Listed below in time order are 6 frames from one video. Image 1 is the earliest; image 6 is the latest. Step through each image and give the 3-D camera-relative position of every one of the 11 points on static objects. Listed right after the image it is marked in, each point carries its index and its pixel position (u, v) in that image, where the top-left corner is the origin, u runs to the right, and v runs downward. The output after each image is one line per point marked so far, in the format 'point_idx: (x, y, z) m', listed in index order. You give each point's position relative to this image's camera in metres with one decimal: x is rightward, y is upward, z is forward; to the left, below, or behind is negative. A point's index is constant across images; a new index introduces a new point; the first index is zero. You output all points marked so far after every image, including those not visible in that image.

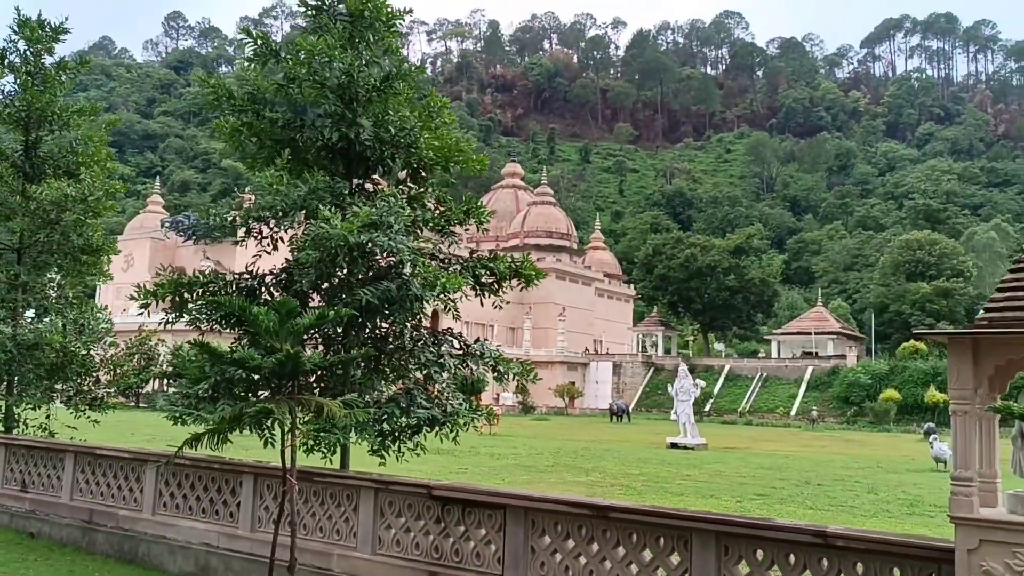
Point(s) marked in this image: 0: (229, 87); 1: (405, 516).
0: (-3.0, +2.2, +9.9) m
1: (-0.9, -1.9, +7.6) m
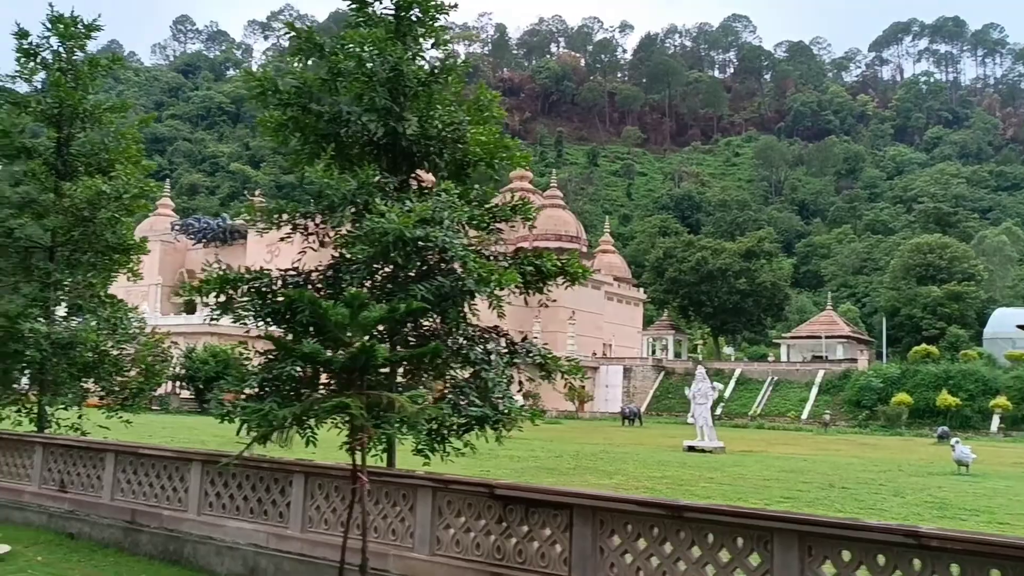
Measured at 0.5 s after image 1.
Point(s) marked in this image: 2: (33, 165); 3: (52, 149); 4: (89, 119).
0: (-2.5, +2.2, +9.7) m
1: (-0.4, -1.8, +7.4) m
2: (-6.7, +1.7, +12.9) m
3: (-6.6, +2.0, +13.2) m
4: (-6.2, +2.5, +13.5) m
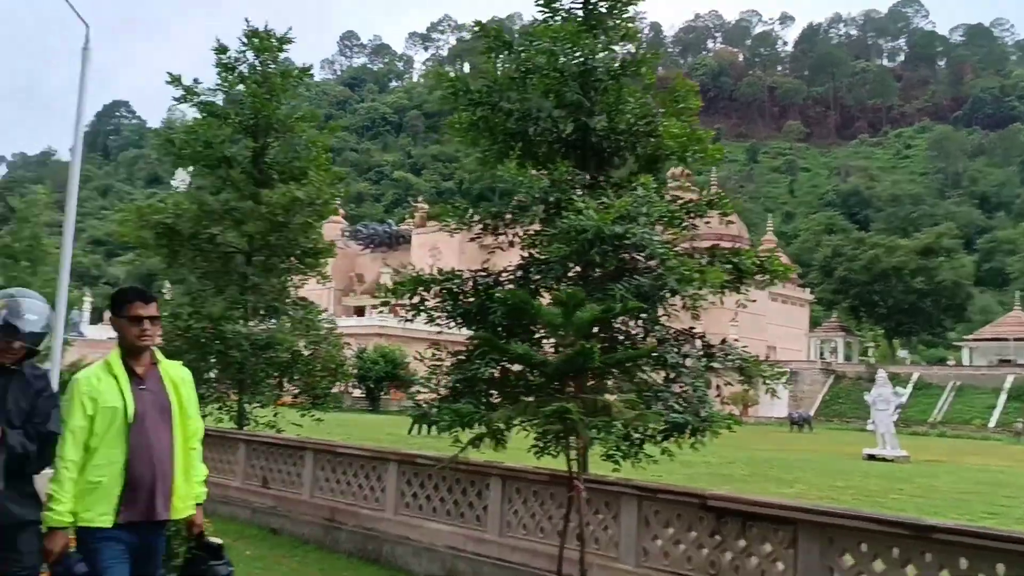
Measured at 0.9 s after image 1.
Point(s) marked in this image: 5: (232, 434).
0: (-0.5, +2.2, +9.7) m
1: (+1.2, -1.8, +7.0) m
2: (-4.1, +1.7, +13.6) m
3: (-3.9, +1.9, +13.8) m
4: (-3.5, +2.4, +14.0) m
5: (-3.6, -1.9, +12.0) m
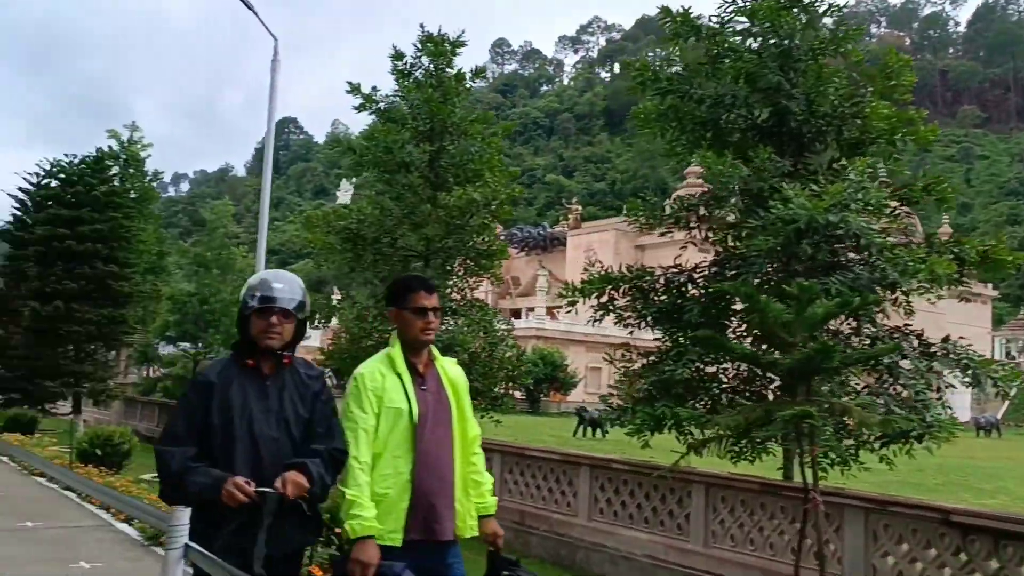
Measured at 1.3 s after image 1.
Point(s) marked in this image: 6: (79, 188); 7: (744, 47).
0: (+1.4, +2.2, +9.3) m
1: (+2.8, -1.8, +6.4) m
2: (-1.5, +1.6, +13.7) m
3: (-1.3, +1.9, +13.9) m
4: (-0.8, +2.4, +14.1) m
5: (-1.2, -1.9, +12.0) m
6: (-8.9, +2.1, +19.0) m
7: (+2.2, +2.3, +8.8) m
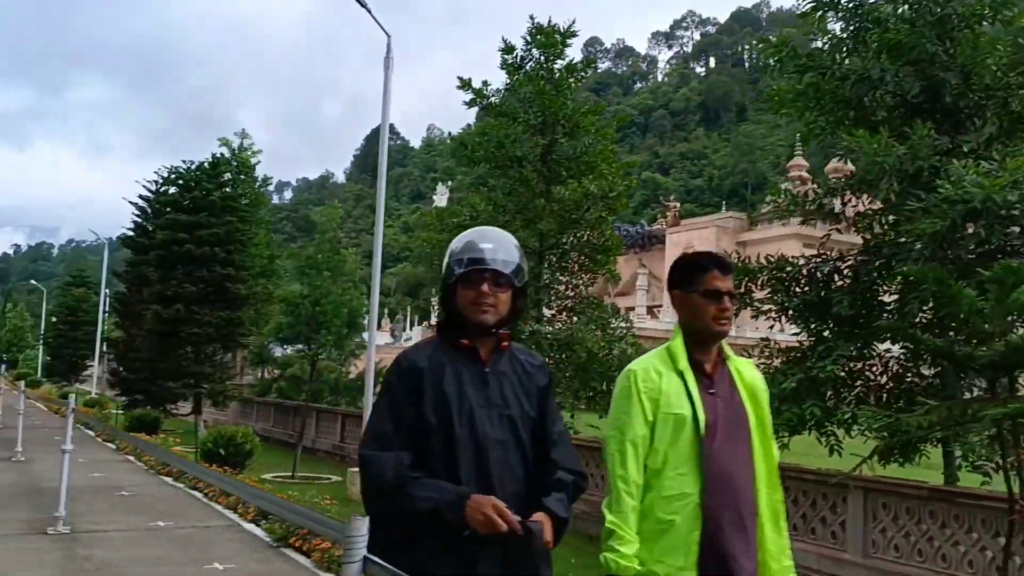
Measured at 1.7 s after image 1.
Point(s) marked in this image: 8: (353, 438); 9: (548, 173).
0: (+2.6, +2.3, +8.7) m
1: (+3.7, -1.7, +5.7) m
2: (+0.2, +1.7, +13.4) m
3: (+0.4, +2.0, +13.6) m
4: (+0.9, +2.5, +13.7) m
5: (+0.3, -1.9, +11.7) m
6: (-6.6, +2.0, +19.4) m
7: (+3.4, +2.4, +8.1) m
8: (-3.0, -2.8, +17.1) m
9: (+0.5, +1.7, +13.7) m
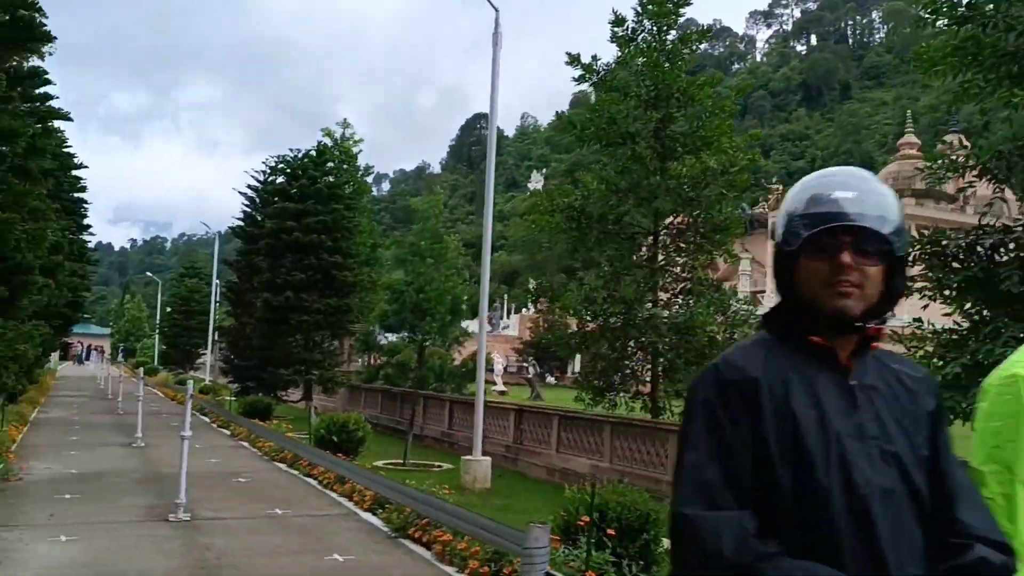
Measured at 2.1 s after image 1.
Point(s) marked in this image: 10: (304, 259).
0: (+3.7, +2.5, +7.9) m
1: (+4.5, -1.5, +4.8) m
2: (+1.8, +1.9, +12.8) m
3: (+2.0, +2.2, +13.0) m
4: (+2.5, +2.7, +13.0) m
5: (+1.8, -1.7, +11.2) m
6: (-4.4, +2.3, +19.5) m
7: (+4.4, +2.6, +7.2) m
8: (-0.9, -2.5, +16.8) m
9: (+2.1, +2.0, +13.1) m
10: (-4.4, +0.6, +19.5) m
